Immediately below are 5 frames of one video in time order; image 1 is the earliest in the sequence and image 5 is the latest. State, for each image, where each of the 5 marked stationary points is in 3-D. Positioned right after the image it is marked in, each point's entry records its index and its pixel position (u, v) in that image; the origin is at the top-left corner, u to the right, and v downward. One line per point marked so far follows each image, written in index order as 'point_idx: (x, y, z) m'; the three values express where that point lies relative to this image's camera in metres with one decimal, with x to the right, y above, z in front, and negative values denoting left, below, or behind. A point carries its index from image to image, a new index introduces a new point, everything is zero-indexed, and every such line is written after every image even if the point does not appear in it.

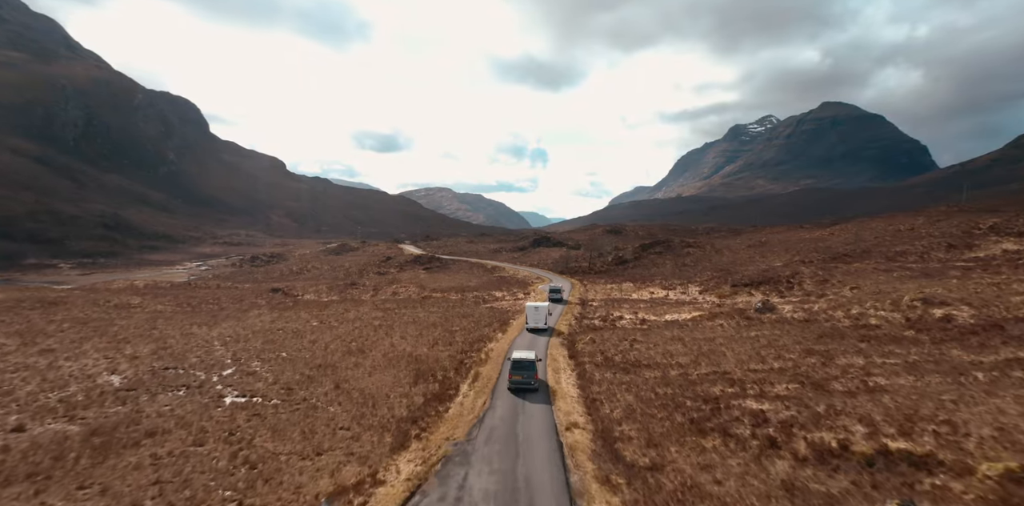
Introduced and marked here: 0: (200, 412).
0: (-13.3, -6.8, +18.5) m
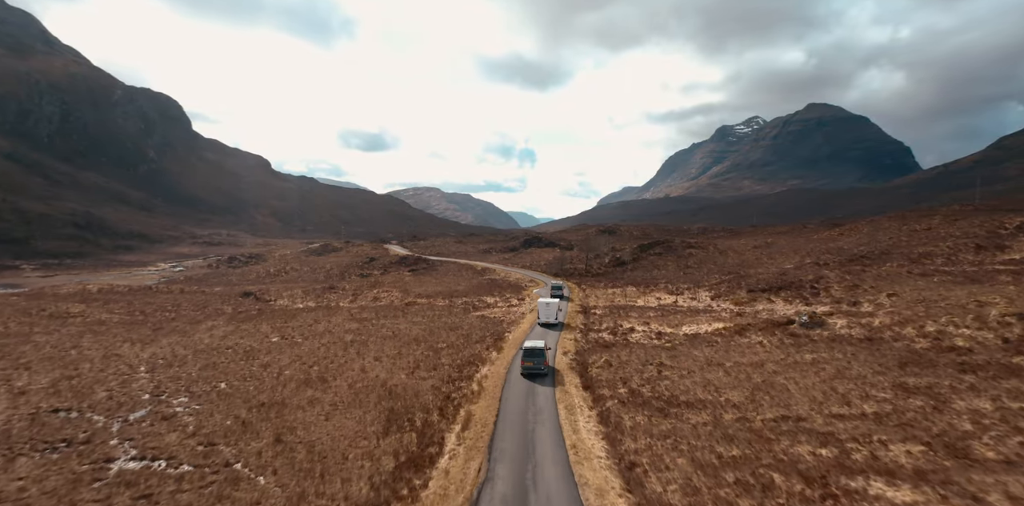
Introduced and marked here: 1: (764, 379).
0: (-13.1, -7.0, +12.7) m
1: (+11.3, -5.6, +19.5) m
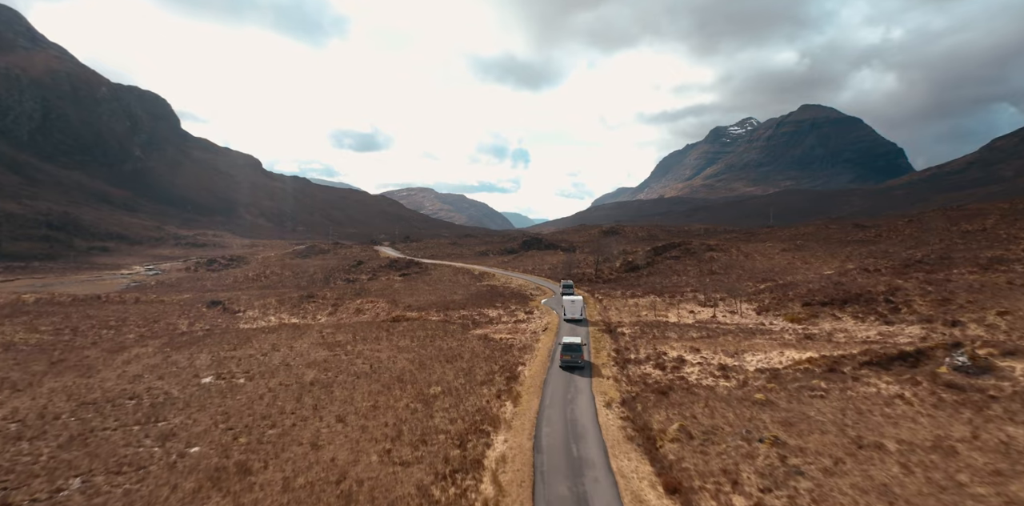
0: (-11.8, -7.5, +4.1) m
1: (+12.4, -6.1, +11.3) m
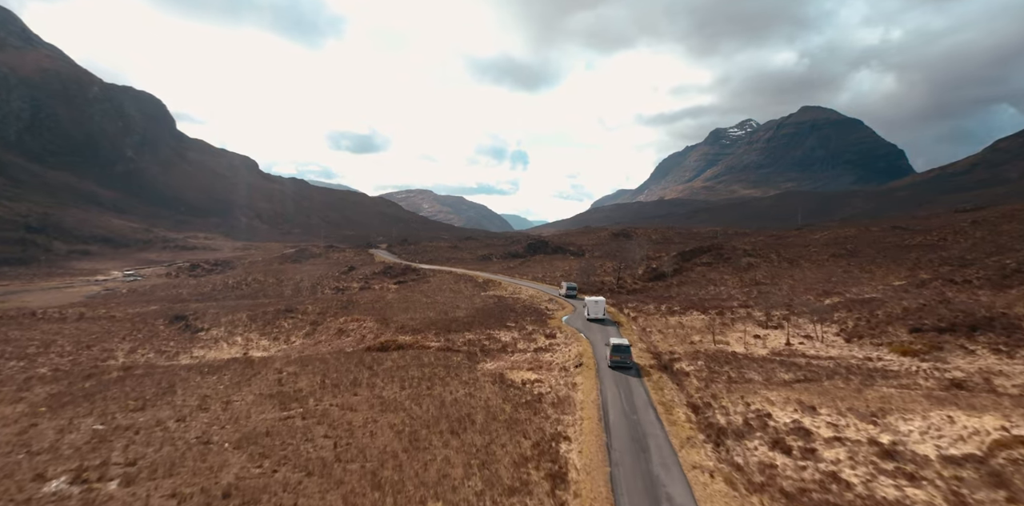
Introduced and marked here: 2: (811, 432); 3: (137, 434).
0: (-10.1, -8.1, -5.3) m
1: (+14.1, -6.8, +2.0) m
2: (+12.7, -7.5, +18.8) m
3: (-16.0, -7.6, +18.8) m
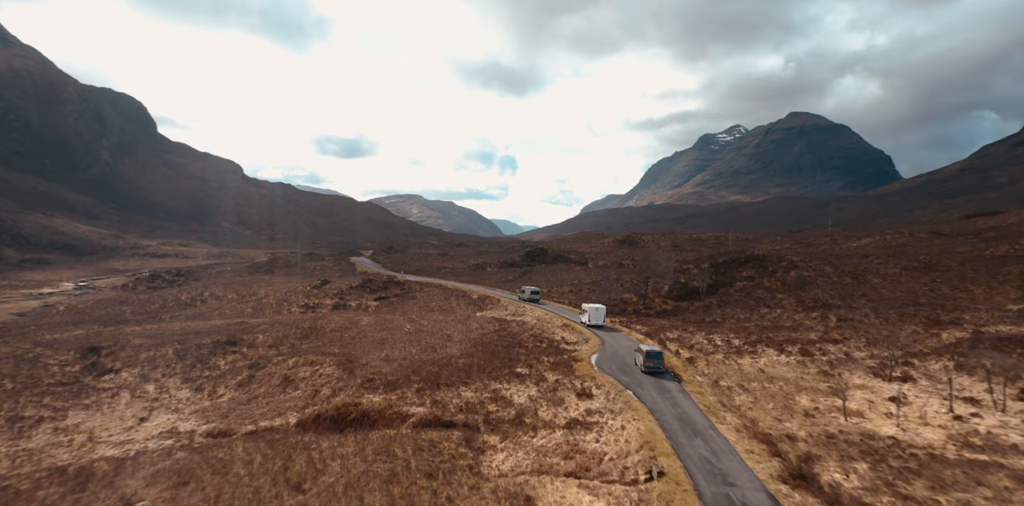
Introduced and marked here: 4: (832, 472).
0: (-8.0, -9.0, -17.8) m
1: (+16.0, -7.7, -9.9) m
2: (+14.2, -8.6, +6.9) m
3: (-14.5, -8.7, +6.2) m
4: (+12.8, -8.6, +17.7) m
